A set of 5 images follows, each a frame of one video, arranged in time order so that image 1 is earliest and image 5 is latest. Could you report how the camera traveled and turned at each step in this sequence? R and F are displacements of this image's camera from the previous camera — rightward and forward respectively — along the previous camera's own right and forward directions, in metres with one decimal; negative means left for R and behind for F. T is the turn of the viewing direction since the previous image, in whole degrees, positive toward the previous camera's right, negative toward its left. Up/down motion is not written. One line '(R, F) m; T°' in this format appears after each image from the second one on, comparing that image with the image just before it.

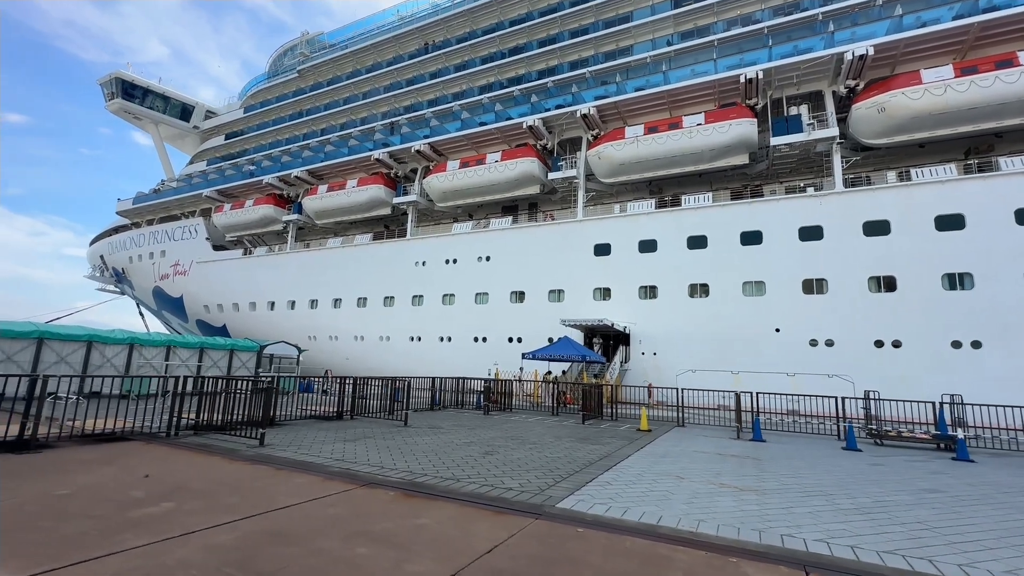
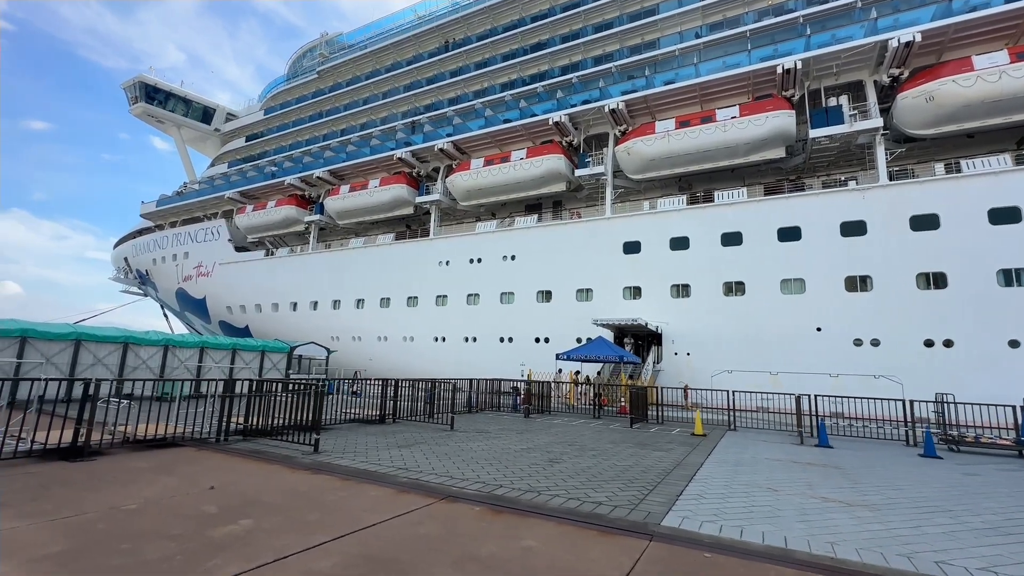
(-0.5, +0.3) m; -1°
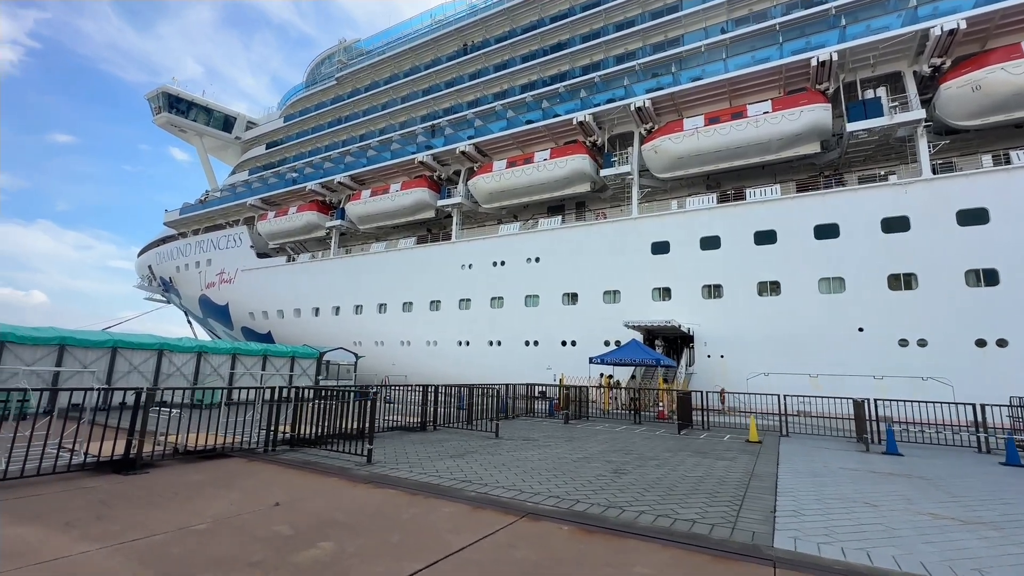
(-0.4, +0.2) m; -2°
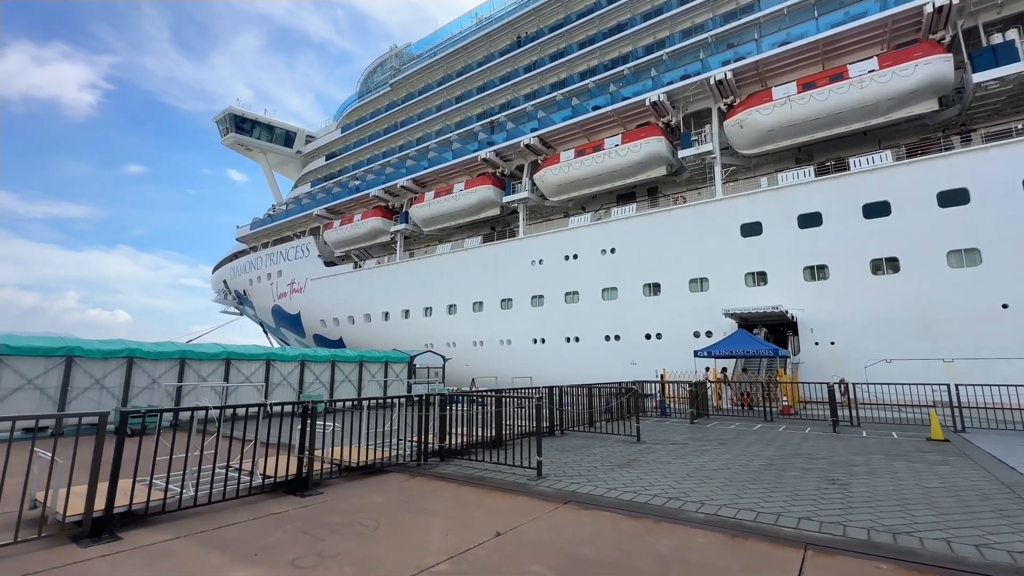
(-1.0, +0.4) m; -5°
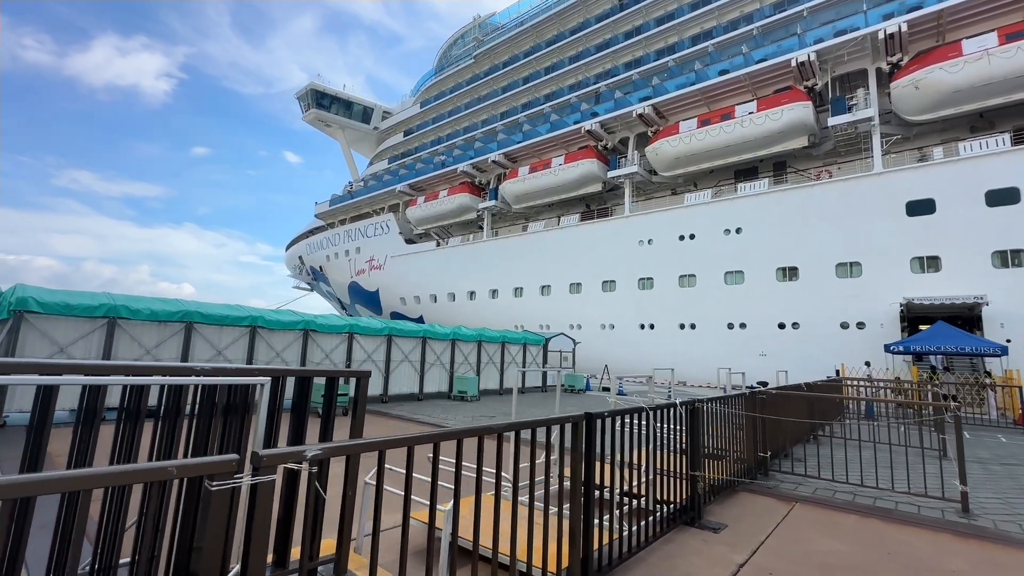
(-2.1, +0.8) m; -5°
